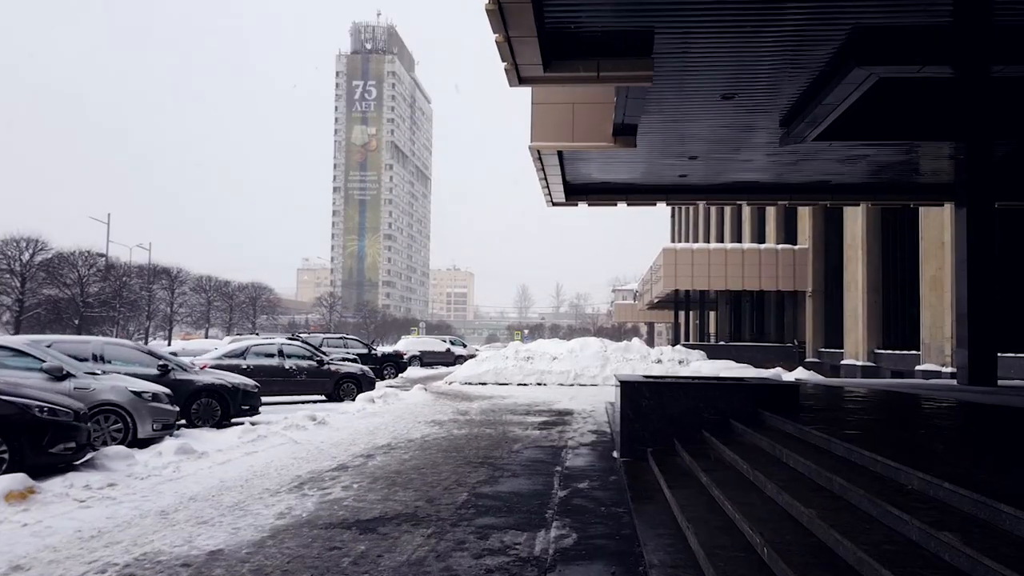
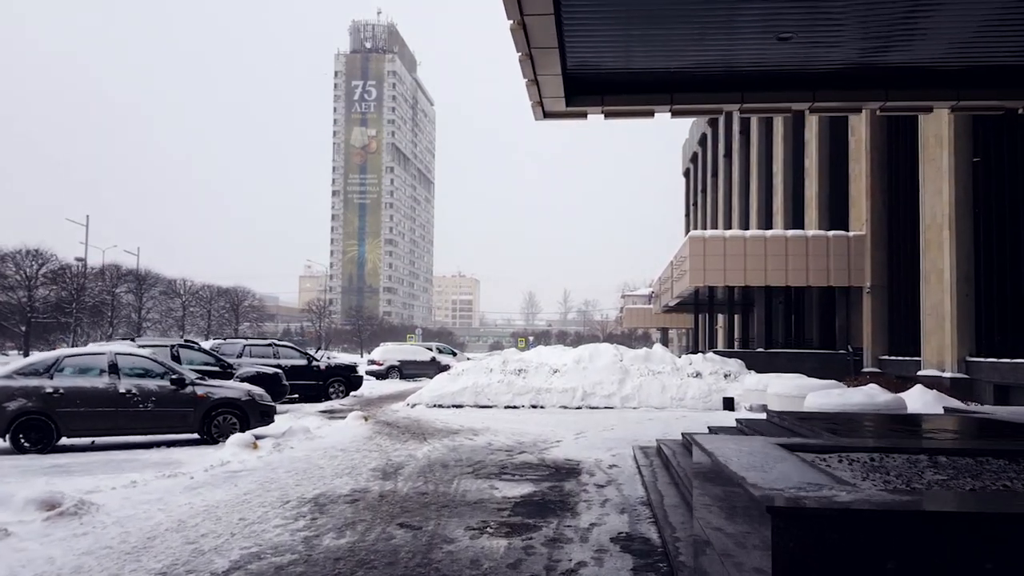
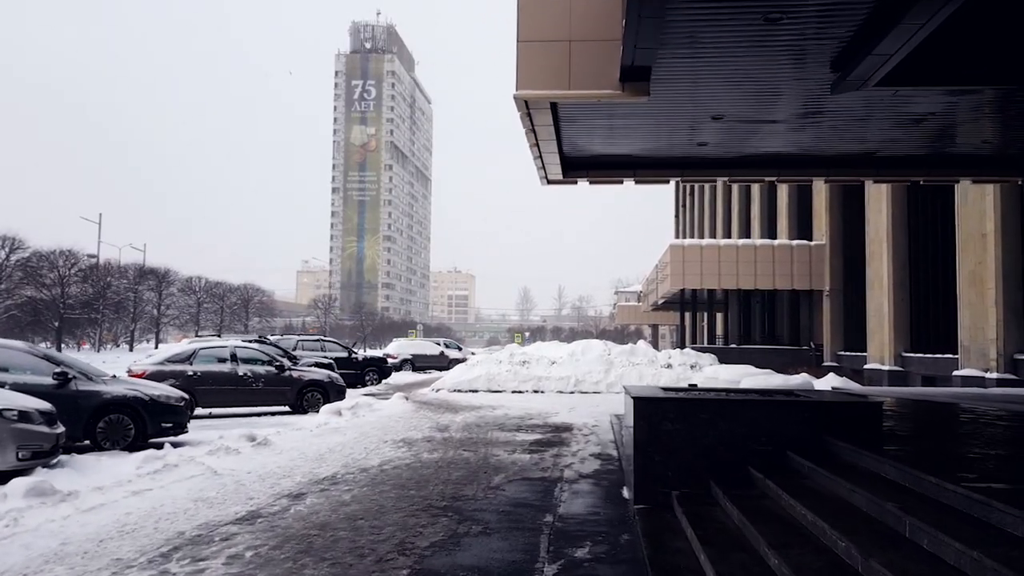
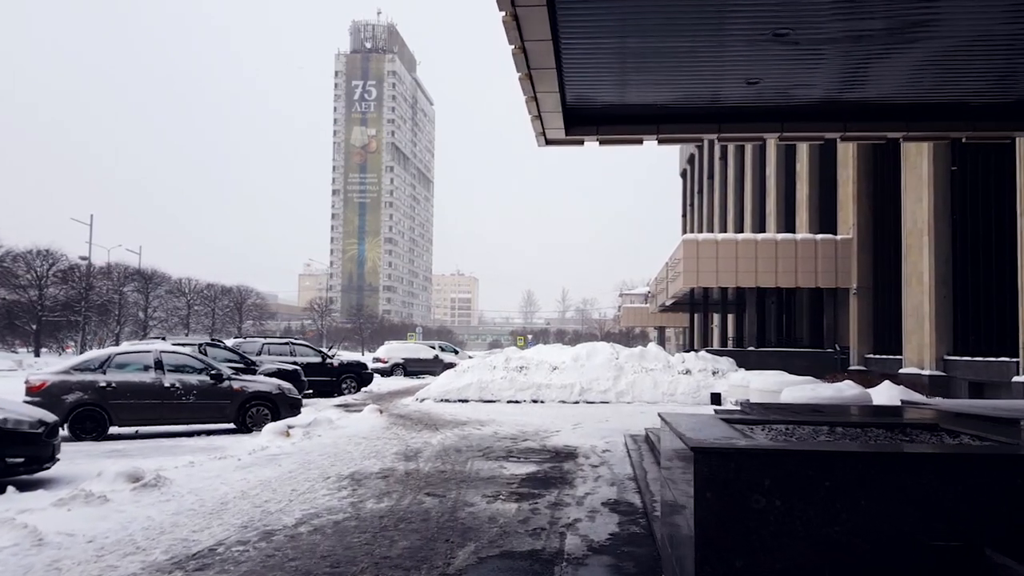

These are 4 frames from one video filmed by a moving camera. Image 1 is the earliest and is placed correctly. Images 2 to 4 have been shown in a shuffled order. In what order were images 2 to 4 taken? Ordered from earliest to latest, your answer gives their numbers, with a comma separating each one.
3, 4, 2
